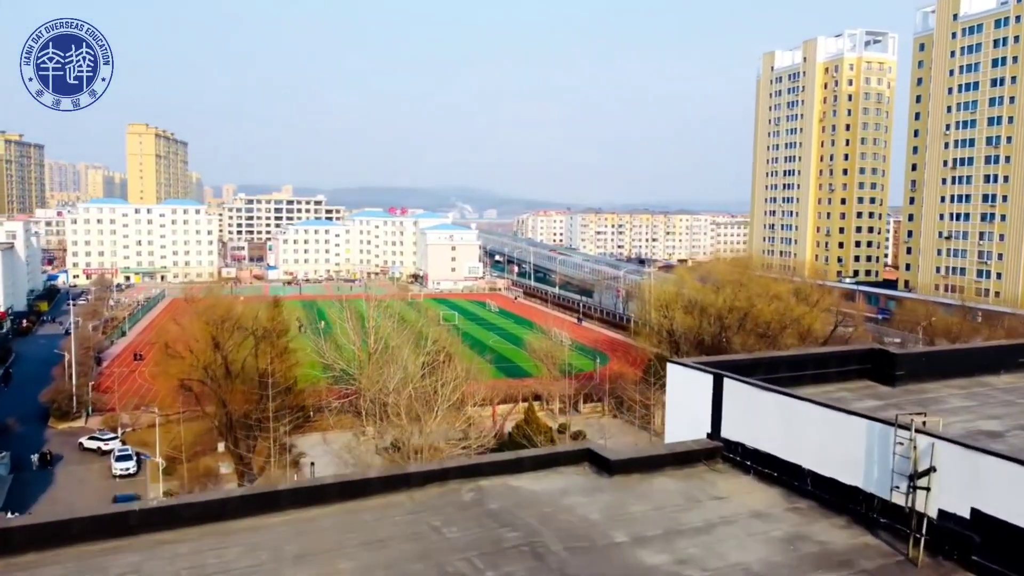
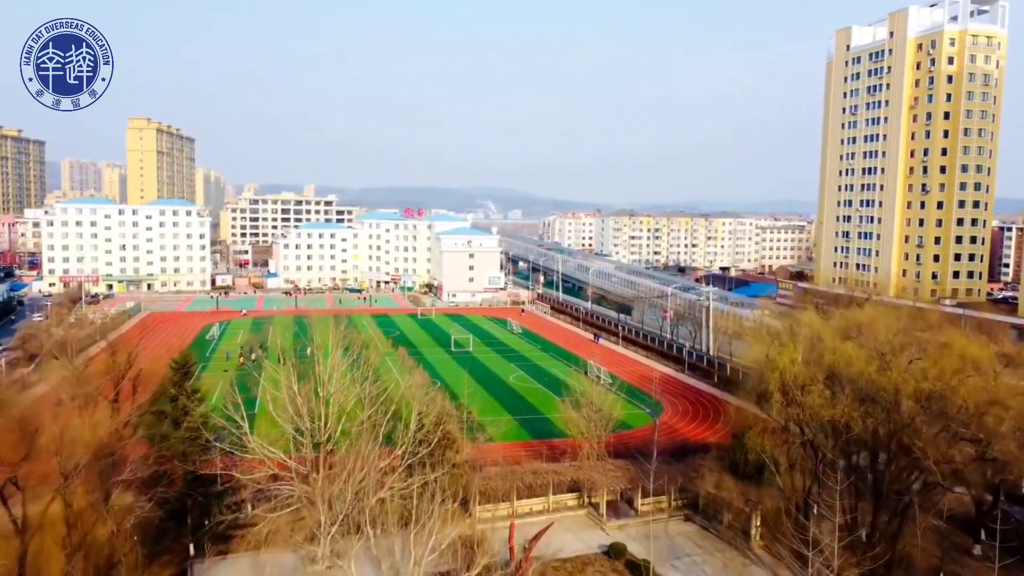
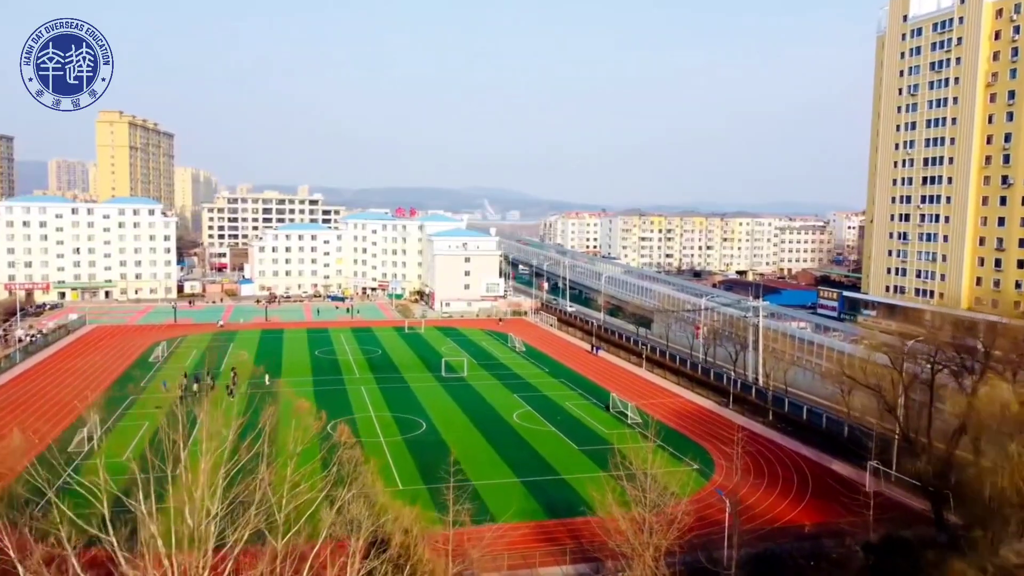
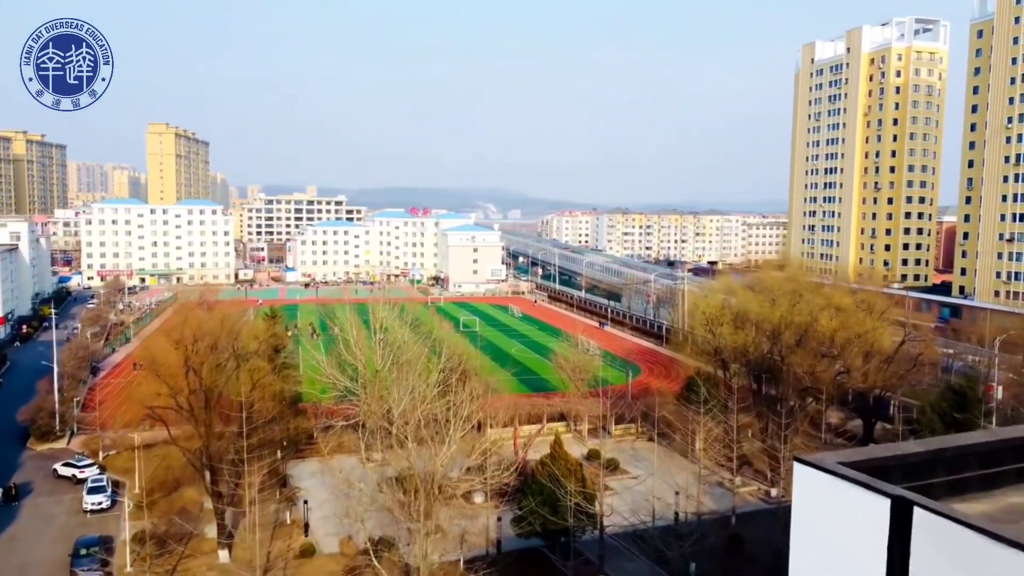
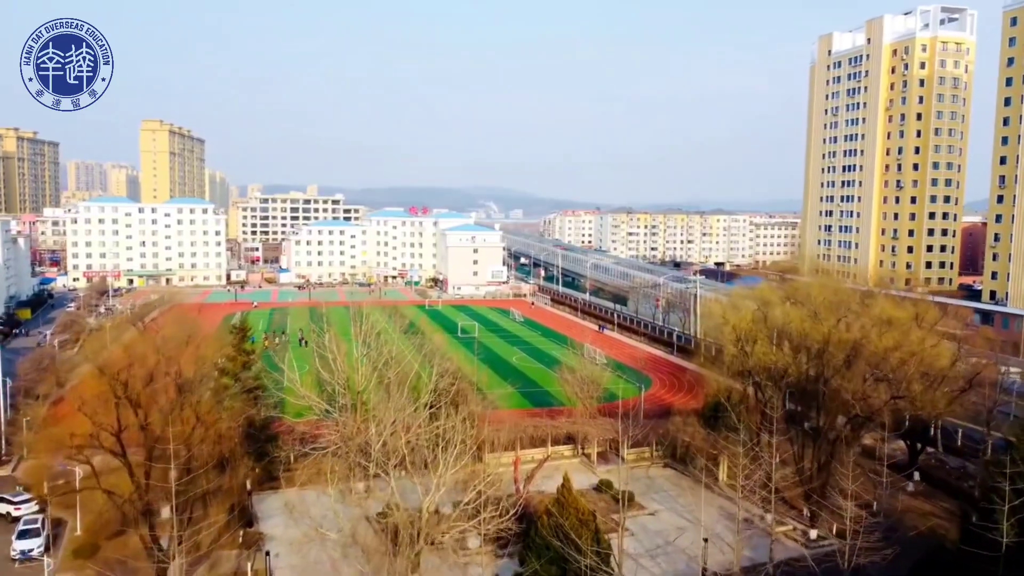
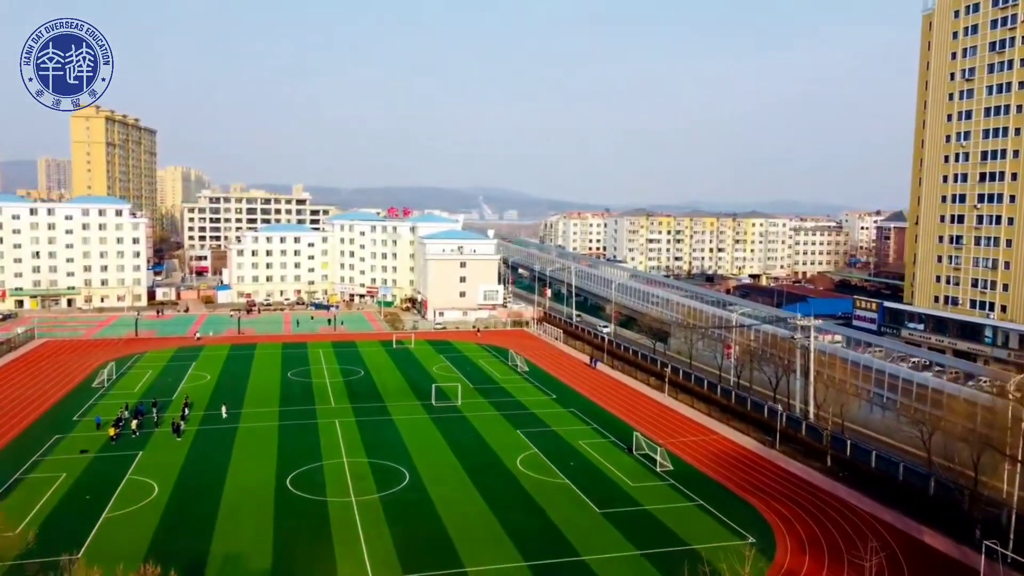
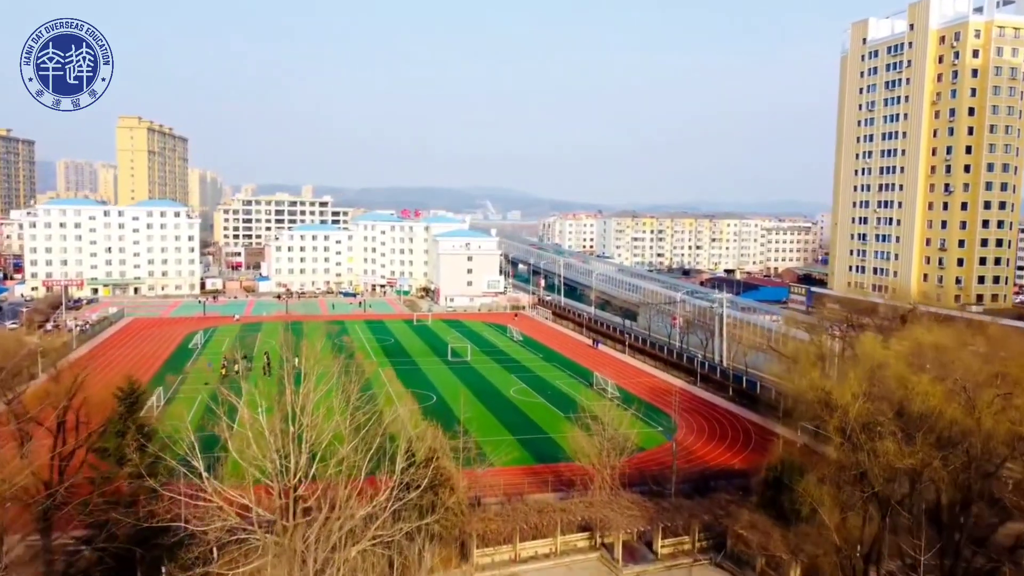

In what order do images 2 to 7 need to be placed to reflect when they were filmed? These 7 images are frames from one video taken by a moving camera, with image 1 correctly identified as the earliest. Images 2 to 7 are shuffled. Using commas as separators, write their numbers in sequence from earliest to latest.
4, 5, 2, 7, 3, 6
